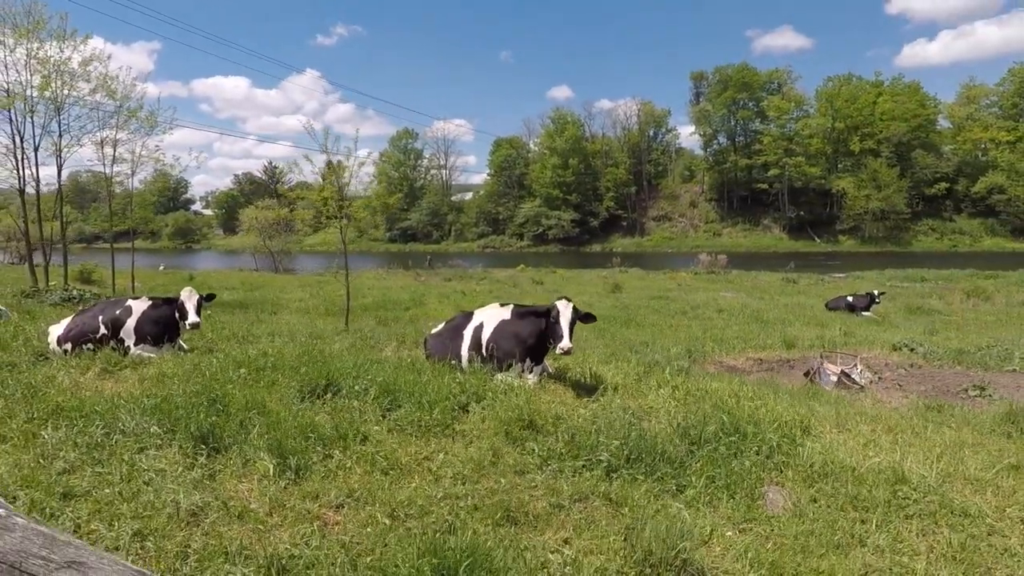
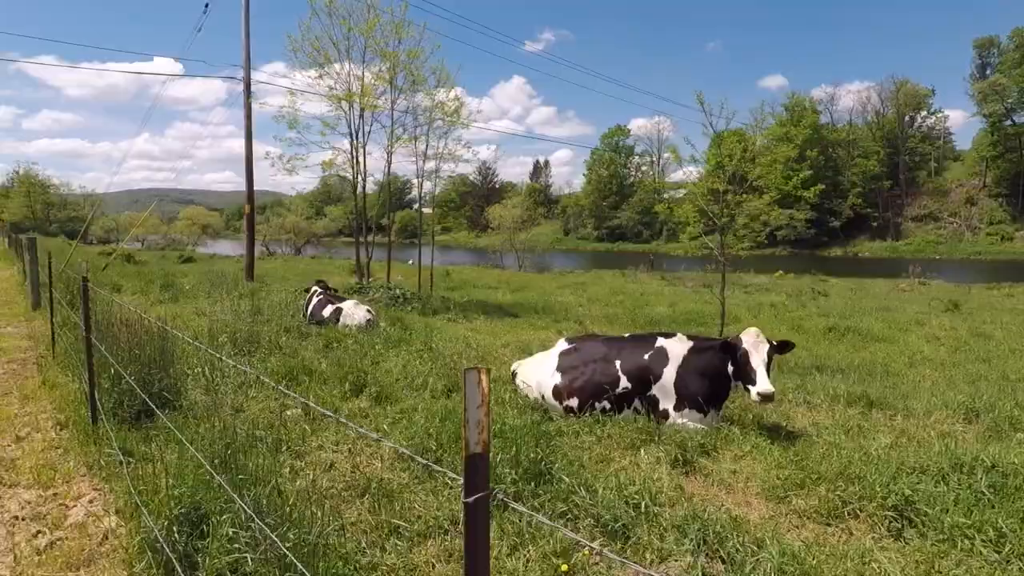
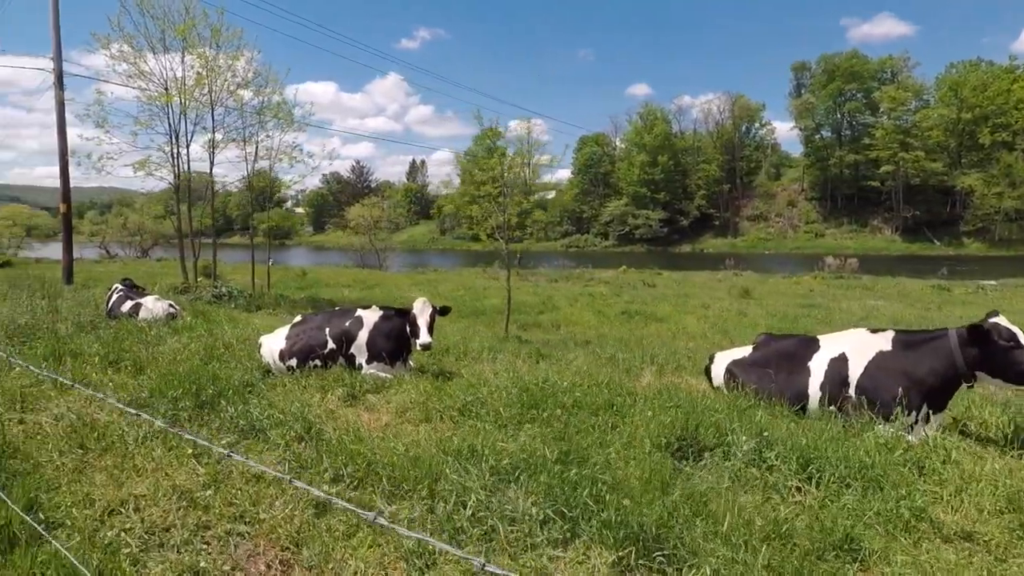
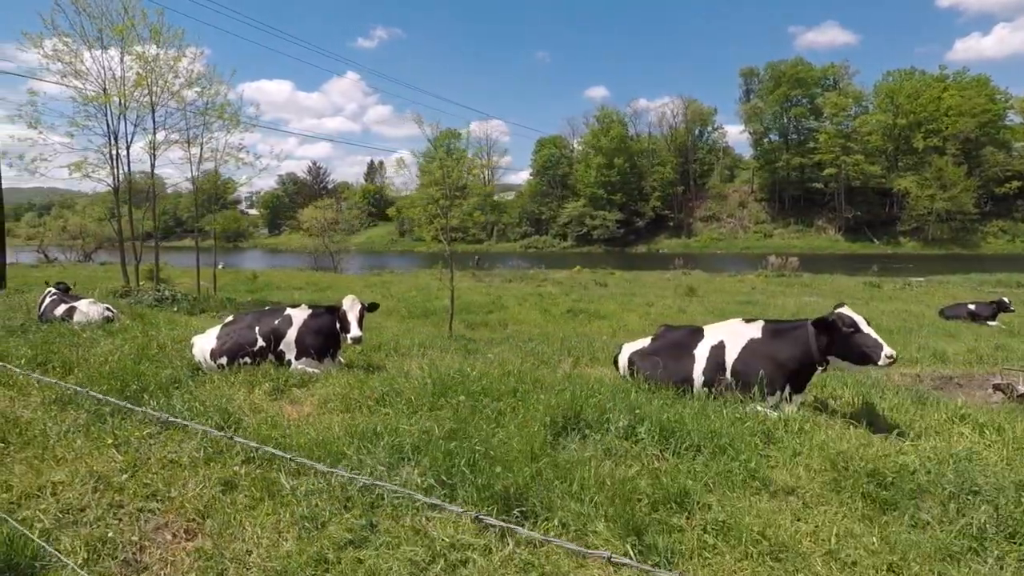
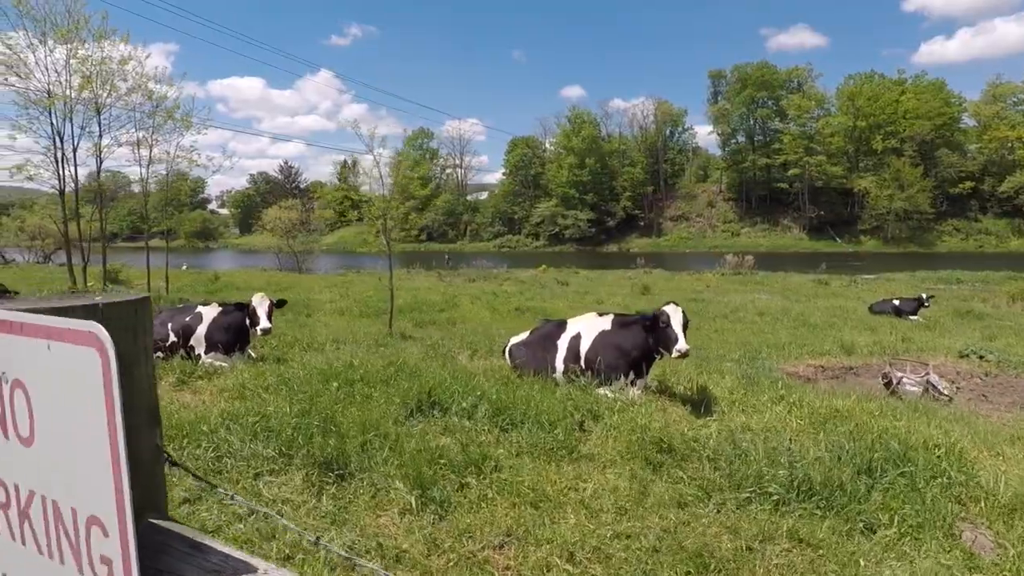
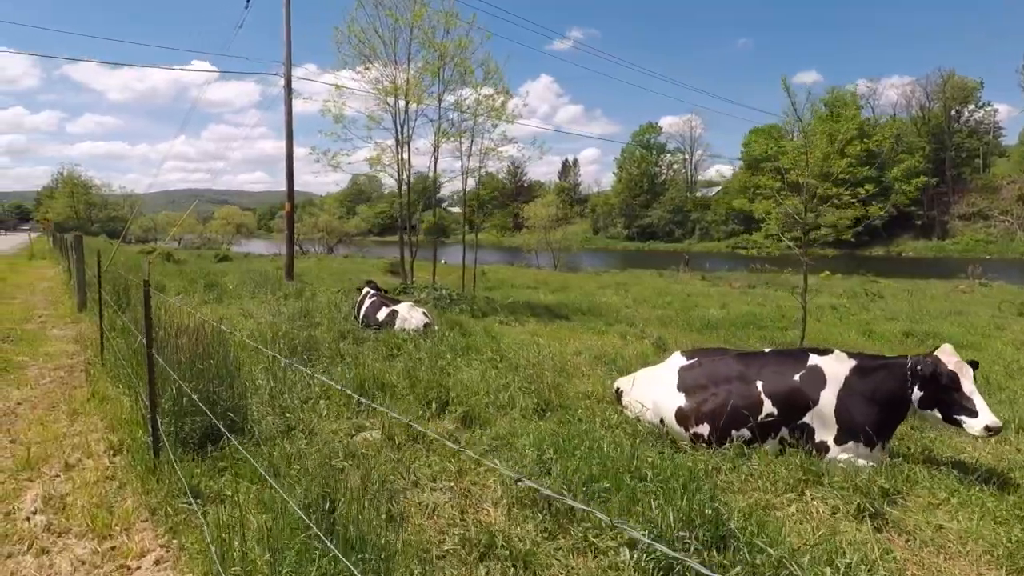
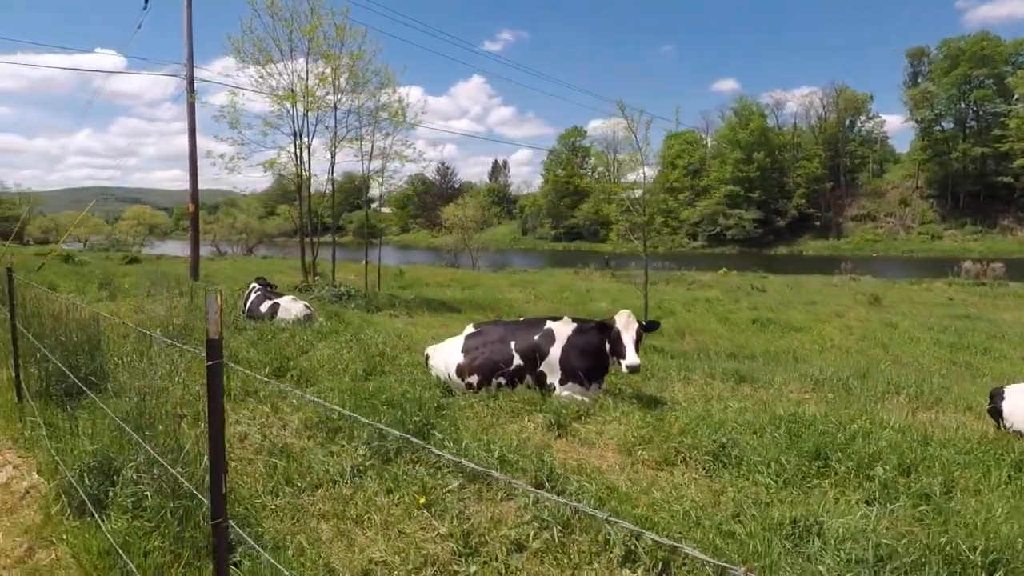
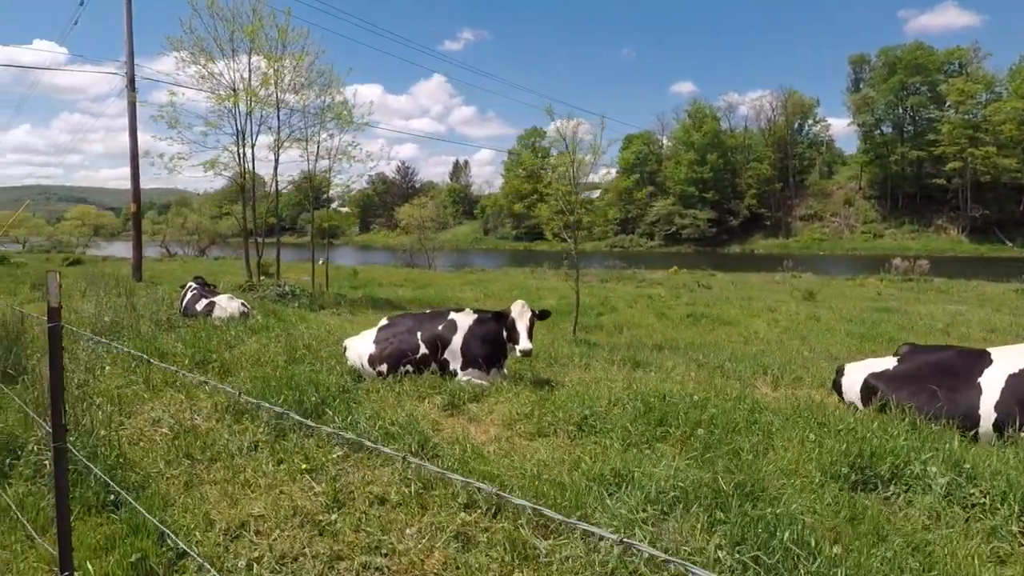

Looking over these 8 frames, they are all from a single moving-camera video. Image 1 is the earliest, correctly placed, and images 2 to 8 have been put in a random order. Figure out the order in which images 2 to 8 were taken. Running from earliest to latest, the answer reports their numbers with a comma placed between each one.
5, 4, 3, 8, 7, 2, 6
